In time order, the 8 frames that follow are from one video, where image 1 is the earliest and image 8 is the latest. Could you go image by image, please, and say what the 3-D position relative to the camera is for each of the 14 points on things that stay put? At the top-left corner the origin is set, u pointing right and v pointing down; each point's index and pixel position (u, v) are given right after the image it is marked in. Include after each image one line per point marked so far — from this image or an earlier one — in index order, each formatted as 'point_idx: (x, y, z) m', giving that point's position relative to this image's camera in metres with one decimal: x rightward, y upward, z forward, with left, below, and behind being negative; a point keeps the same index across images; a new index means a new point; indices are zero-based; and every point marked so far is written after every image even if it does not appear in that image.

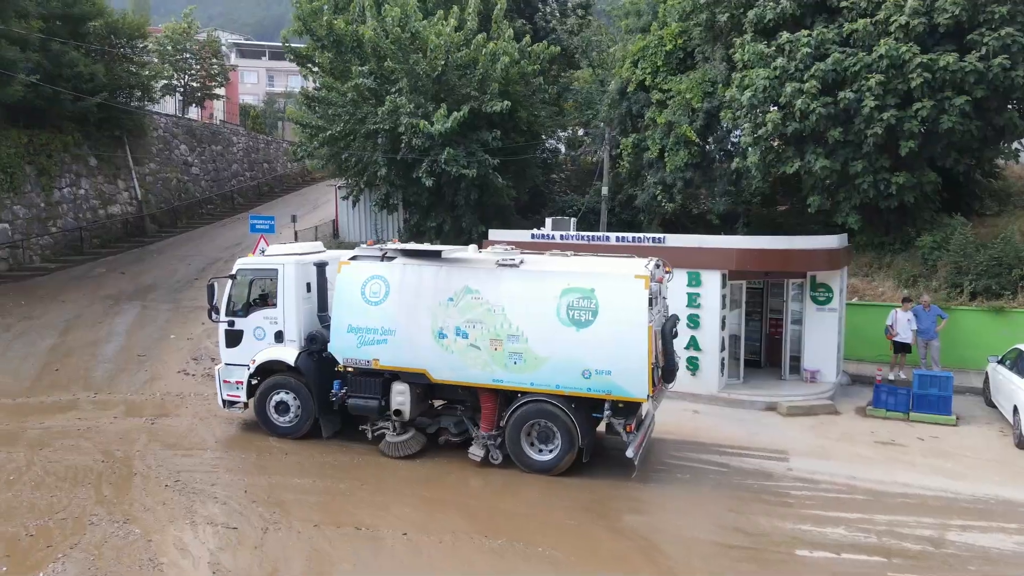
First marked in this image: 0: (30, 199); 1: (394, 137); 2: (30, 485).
0: (-12.4, +2.3, +18.6) m
1: (-2.8, +3.6, +17.3) m
2: (-4.9, -2.0, +7.4) m
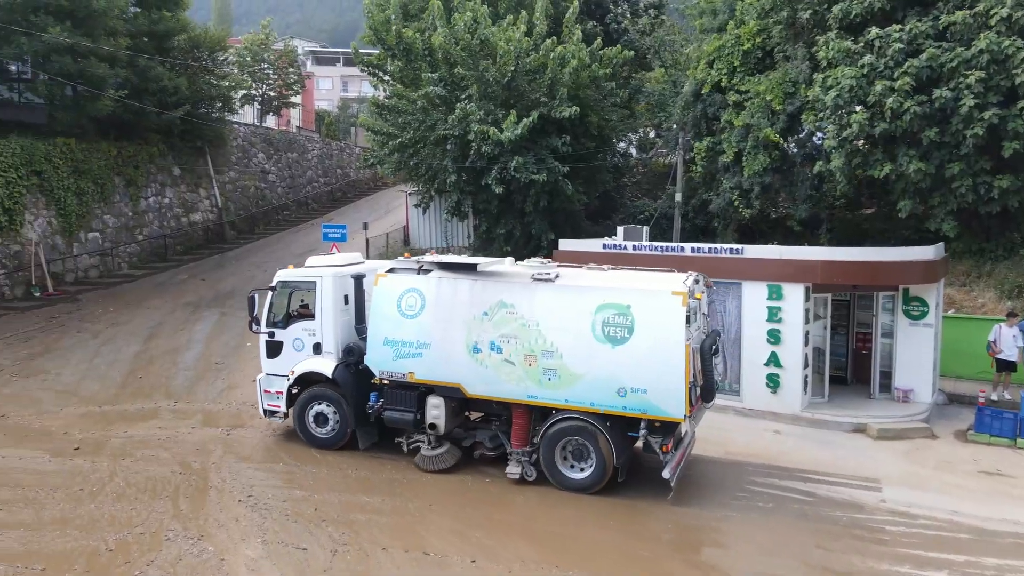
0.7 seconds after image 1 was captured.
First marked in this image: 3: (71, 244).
0: (-10.5, +2.1, +19.4) m
1: (-1.2, +3.4, +17.2) m
2: (-4.2, -2.2, +7.5) m
3: (-10.9, +1.1, +17.8) m
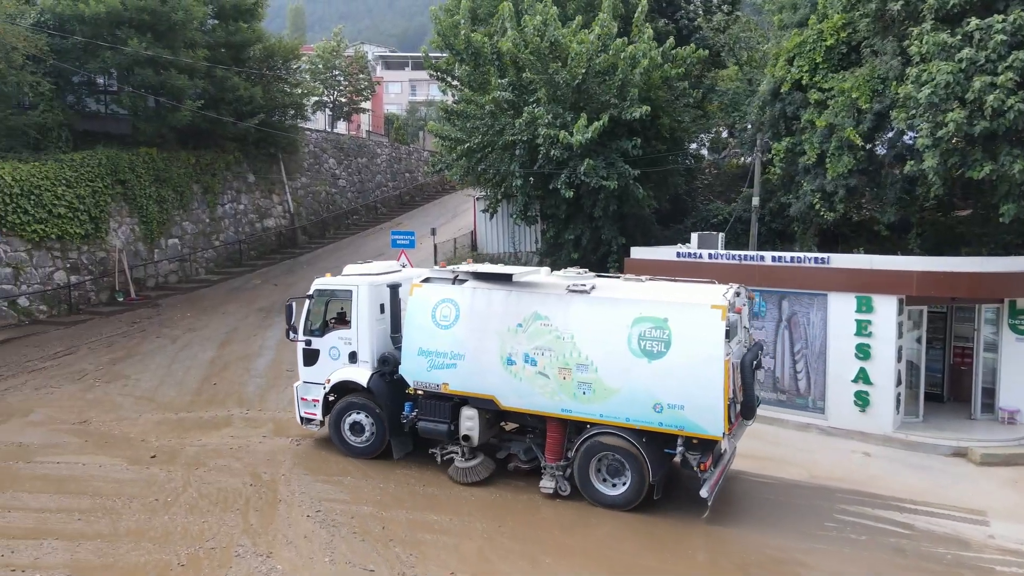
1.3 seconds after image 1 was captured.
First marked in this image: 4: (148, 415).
0: (-8.7, +2.0, +20.0) m
1: (+0.5, +3.3, +17.0) m
2: (-3.4, -2.3, +7.6) m
3: (-9.2, +1.0, +18.4) m
4: (-5.4, -1.9, +10.7) m
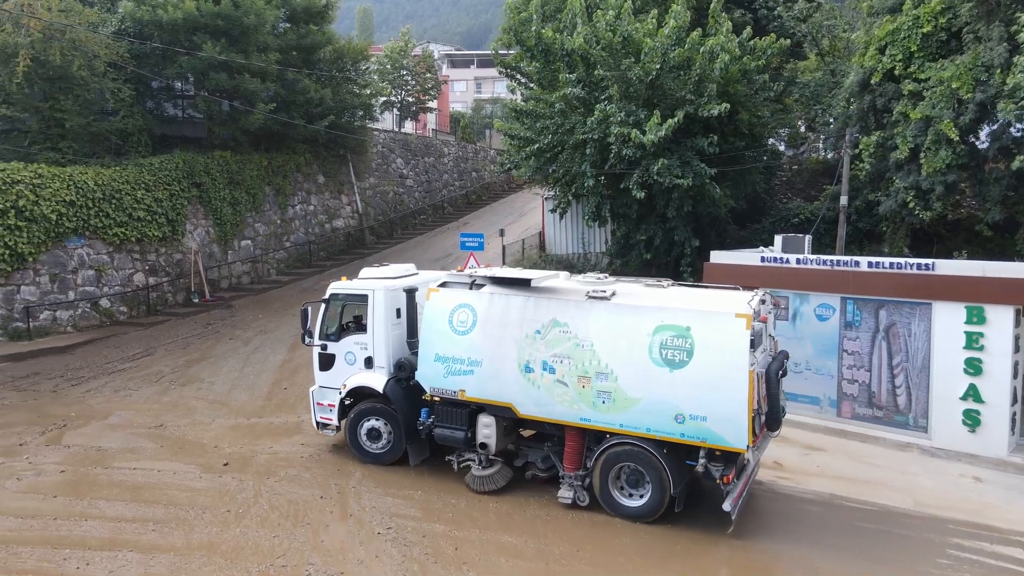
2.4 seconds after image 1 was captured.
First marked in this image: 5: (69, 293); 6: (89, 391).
0: (-6.8, +2.0, +20.2) m
1: (+2.1, +3.2, +16.4) m
2: (-2.6, -2.4, +7.5) m
3: (-7.4, +0.9, +18.7) m
4: (-4.3, -2.0, +10.7) m
5: (-9.1, -0.1, +14.9) m
6: (-6.8, -1.7, +11.6) m
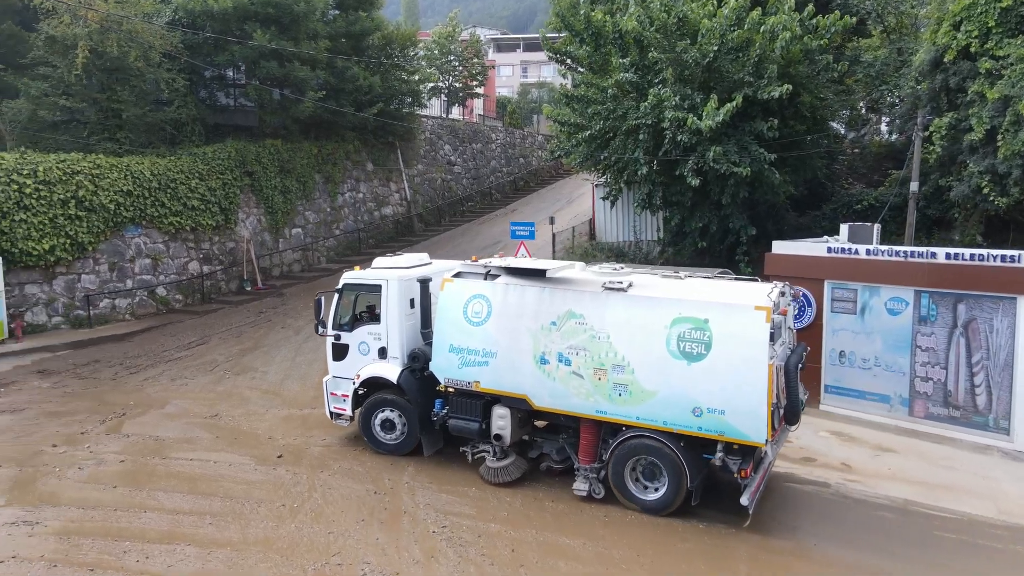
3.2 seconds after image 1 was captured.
0: (-5.4, +2.3, +20.3) m
1: (+3.2, +3.4, +16.0) m
2: (-2.1, -2.3, +7.4) m
3: (-6.1, +1.2, +18.9) m
4: (-3.5, -1.8, +10.7) m
5: (-8.1, +0.1, +15.1) m
6: (-6.0, -1.5, +11.8) m
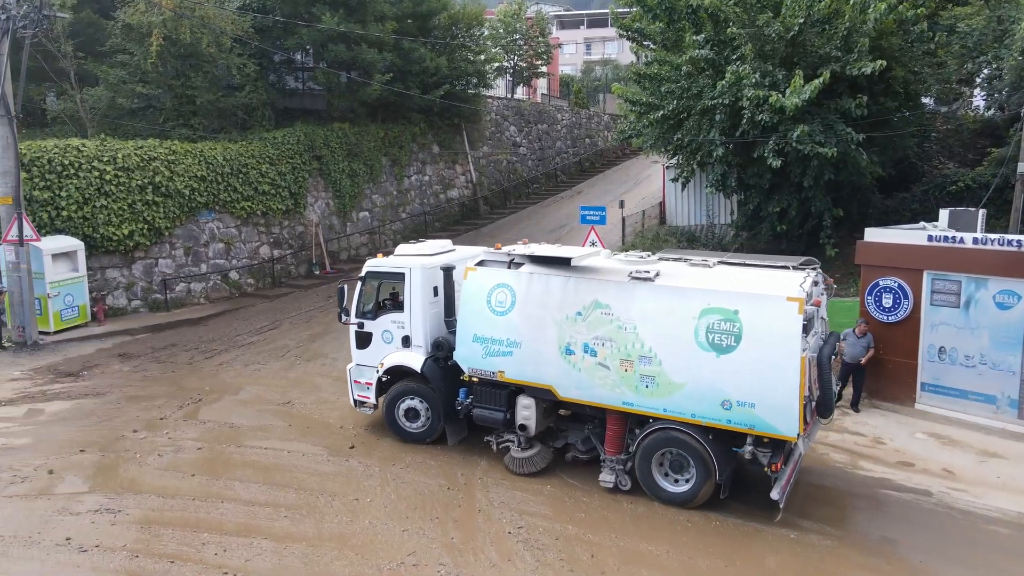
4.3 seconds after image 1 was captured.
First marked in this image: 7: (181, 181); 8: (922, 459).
0: (-3.5, +2.8, +20.3) m
1: (+4.7, +3.7, +15.2) m
2: (-1.3, -2.3, +7.3) m
3: (-4.4, +1.7, +19.0) m
4: (-2.5, -1.6, +10.7) m
5: (-6.6, +0.5, +15.4) m
6: (-4.8, -1.2, +12.0) m
7: (-6.8, +2.2, +14.8) m
8: (+5.0, -2.1, +8.8) m
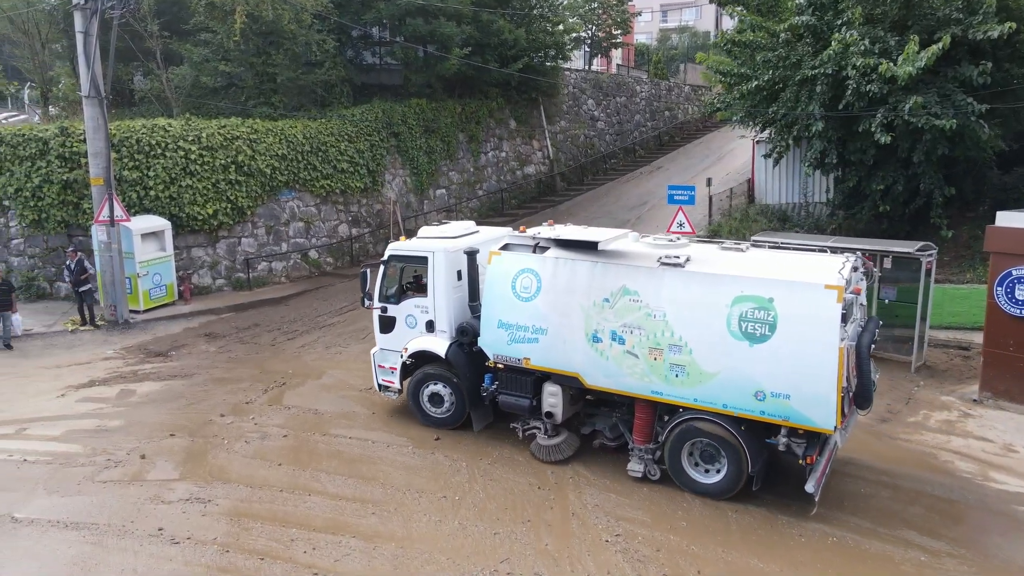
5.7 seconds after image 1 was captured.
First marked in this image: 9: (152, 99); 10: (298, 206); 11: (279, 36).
0: (-1.4, +3.4, +19.9) m
1: (+6.4, +4.0, +14.1) m
2: (-0.4, -2.2, +7.0) m
3: (-2.3, +2.2, +18.7) m
4: (-1.2, -1.4, +10.4) m
5: (-4.9, +0.9, +15.4) m
6: (-3.4, -0.9, +11.9) m
7: (-5.1, +2.6, +14.8) m
8: (+6.0, -2.0, +7.9) m
9: (-8.6, +4.5, +17.4) m
10: (-4.7, +1.8, +15.8) m
11: (-5.2, +5.6, +16.1) m
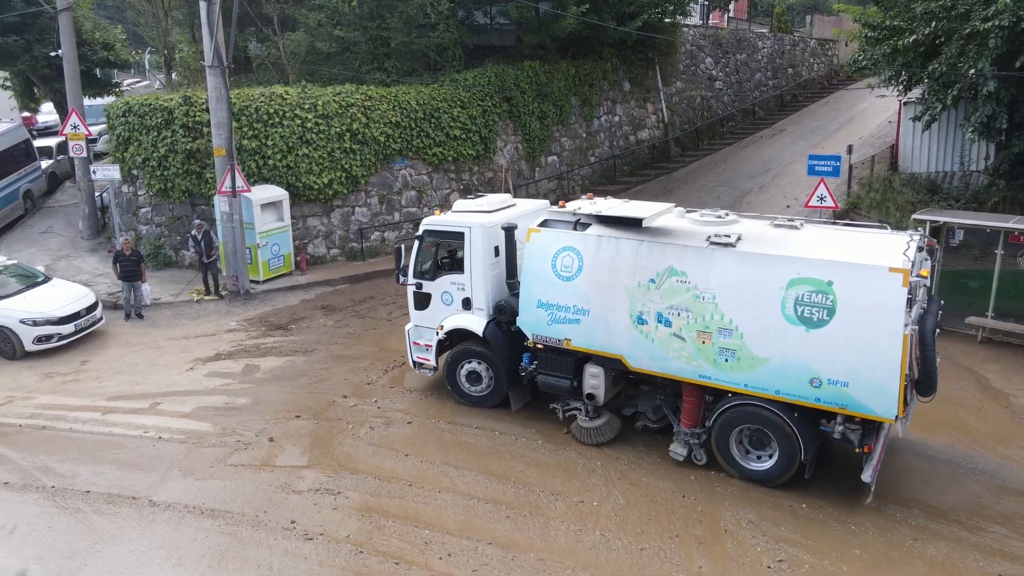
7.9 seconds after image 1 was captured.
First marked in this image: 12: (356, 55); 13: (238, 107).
0: (+1.6, +4.2, +19.1) m
1: (+8.6, +4.3, +12.3) m
2: (+0.9, -2.1, +6.4) m
3: (+0.5, +3.0, +18.1) m
4: (+0.5, -1.1, +9.9) m
5: (-2.5, +1.6, +15.2) m
6: (-1.5, -0.5, +11.6) m
7: (-2.7, +3.2, +14.5) m
8: (+7.4, -2.0, +6.6) m
9: (-5.9, +5.4, +17.4) m
10: (-2.2, +2.4, +15.4) m
11: (-2.6, +6.3, +15.7) m
12: (-3.6, +5.3, +16.4) m
13: (-5.0, +3.3, +13.2) m
